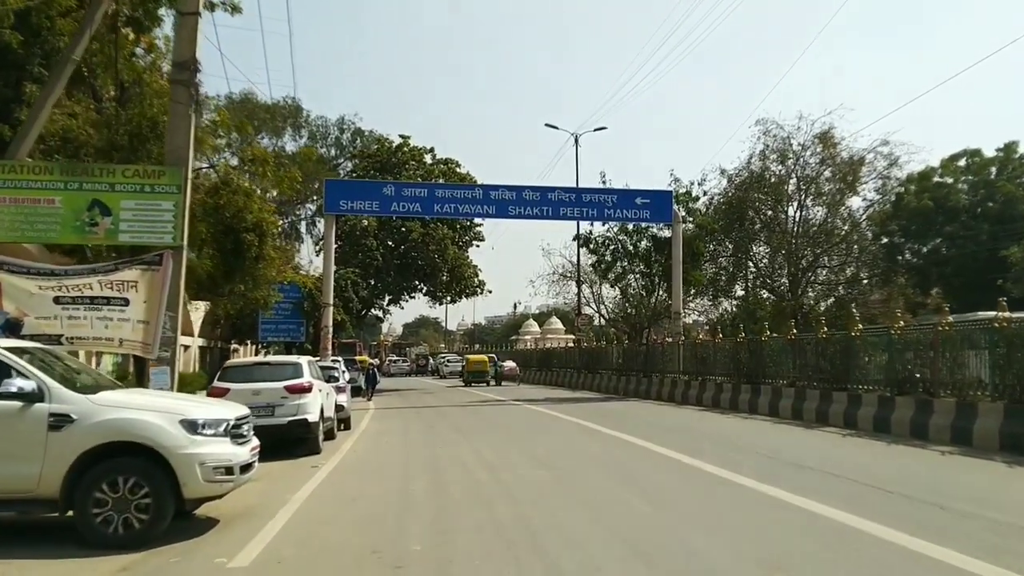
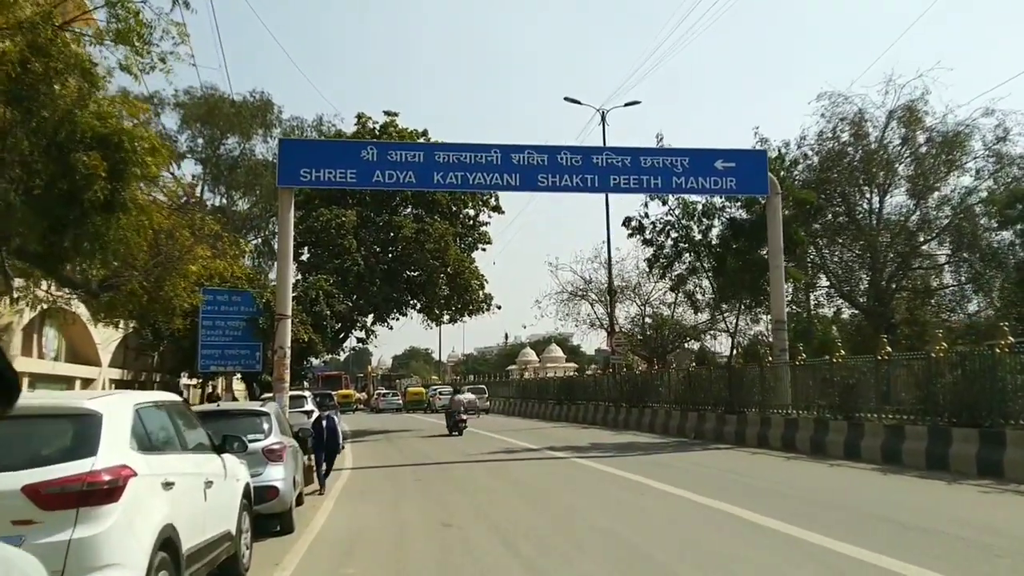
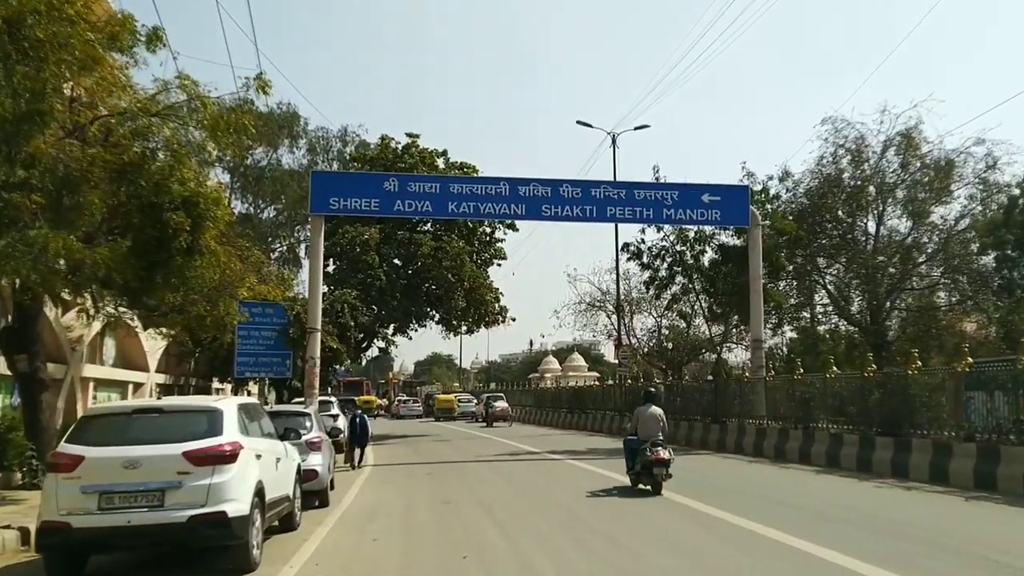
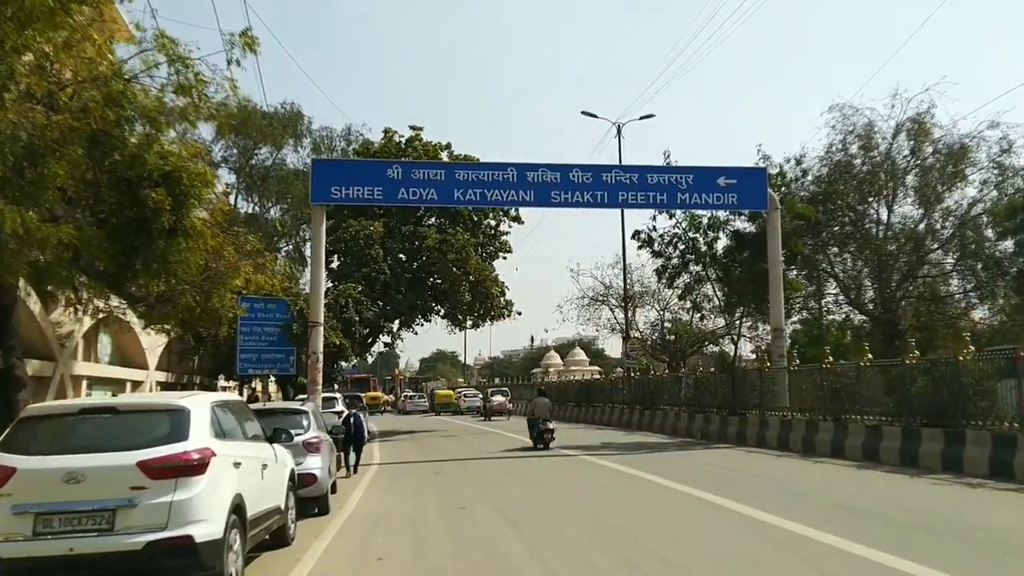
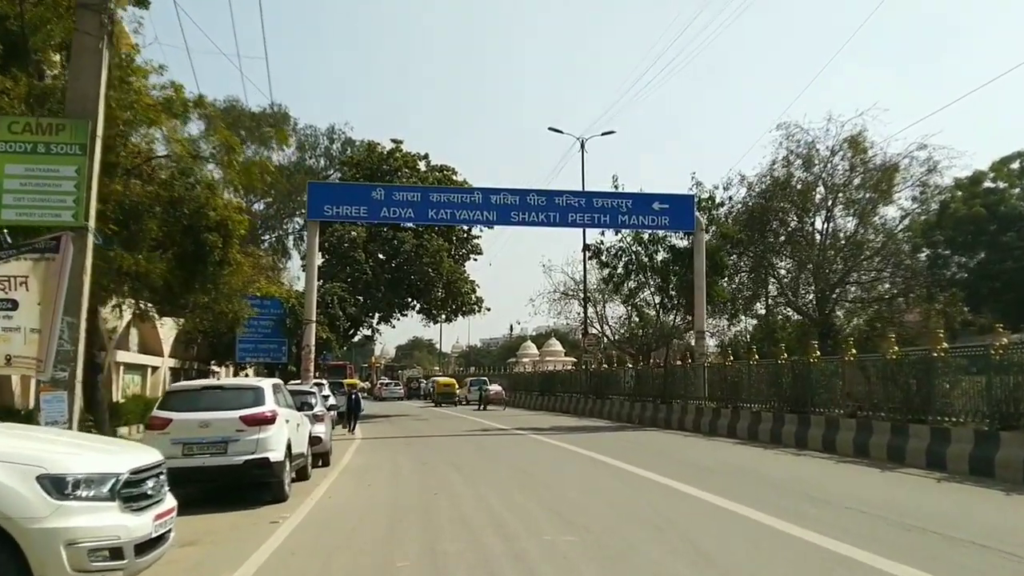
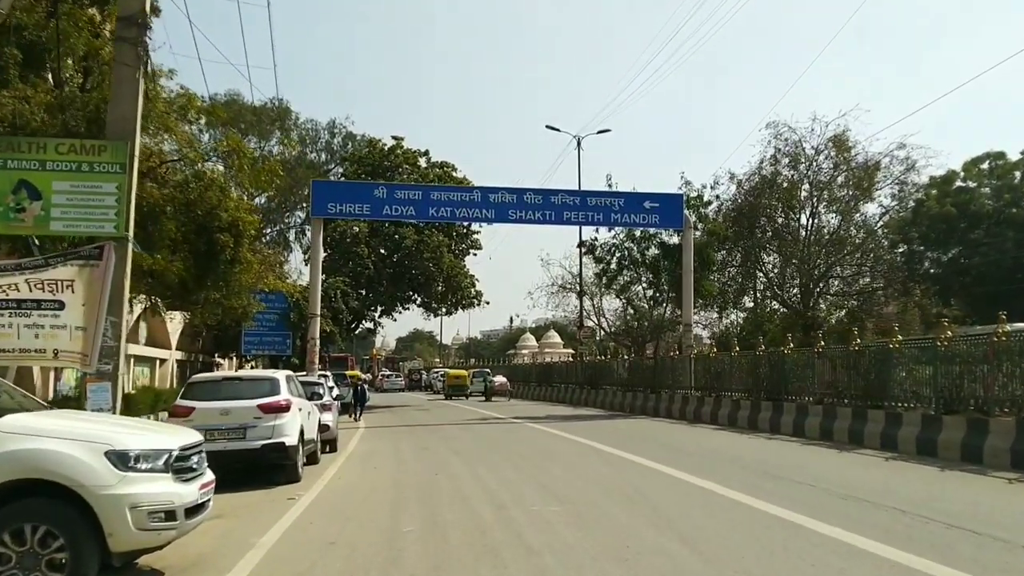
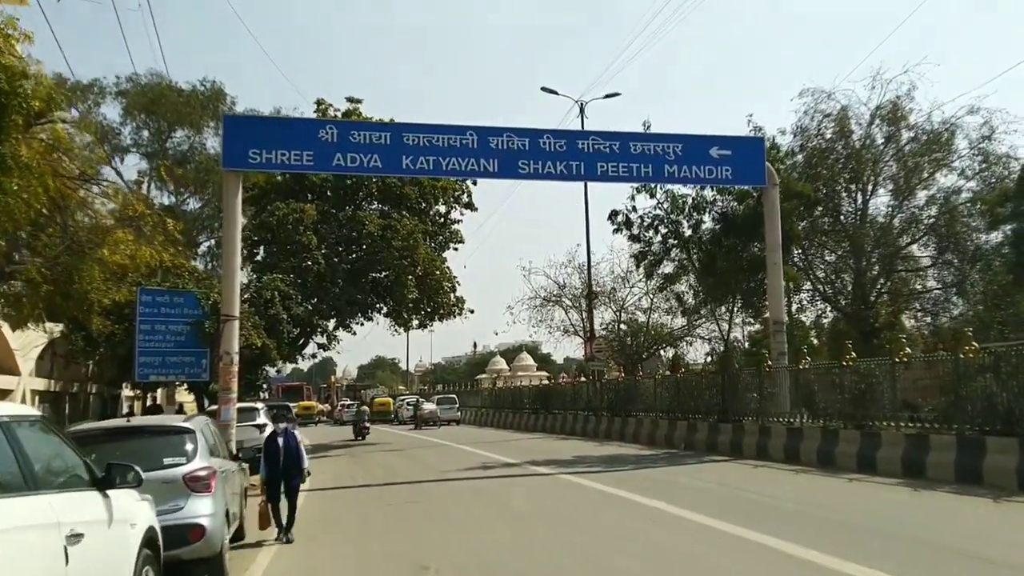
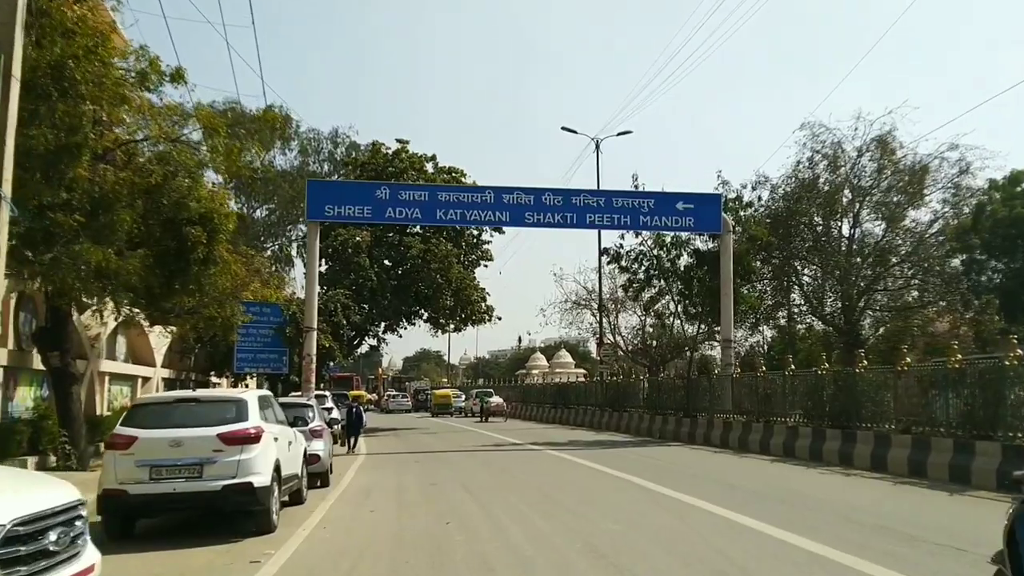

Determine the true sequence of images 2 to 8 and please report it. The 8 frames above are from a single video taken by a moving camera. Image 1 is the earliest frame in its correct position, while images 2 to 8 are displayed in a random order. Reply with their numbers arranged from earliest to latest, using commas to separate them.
6, 5, 8, 3, 4, 2, 7
